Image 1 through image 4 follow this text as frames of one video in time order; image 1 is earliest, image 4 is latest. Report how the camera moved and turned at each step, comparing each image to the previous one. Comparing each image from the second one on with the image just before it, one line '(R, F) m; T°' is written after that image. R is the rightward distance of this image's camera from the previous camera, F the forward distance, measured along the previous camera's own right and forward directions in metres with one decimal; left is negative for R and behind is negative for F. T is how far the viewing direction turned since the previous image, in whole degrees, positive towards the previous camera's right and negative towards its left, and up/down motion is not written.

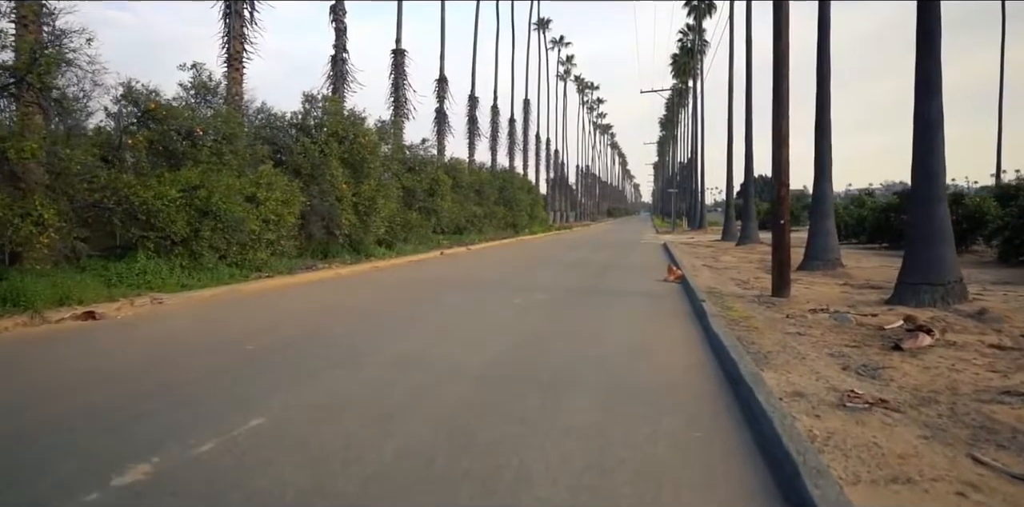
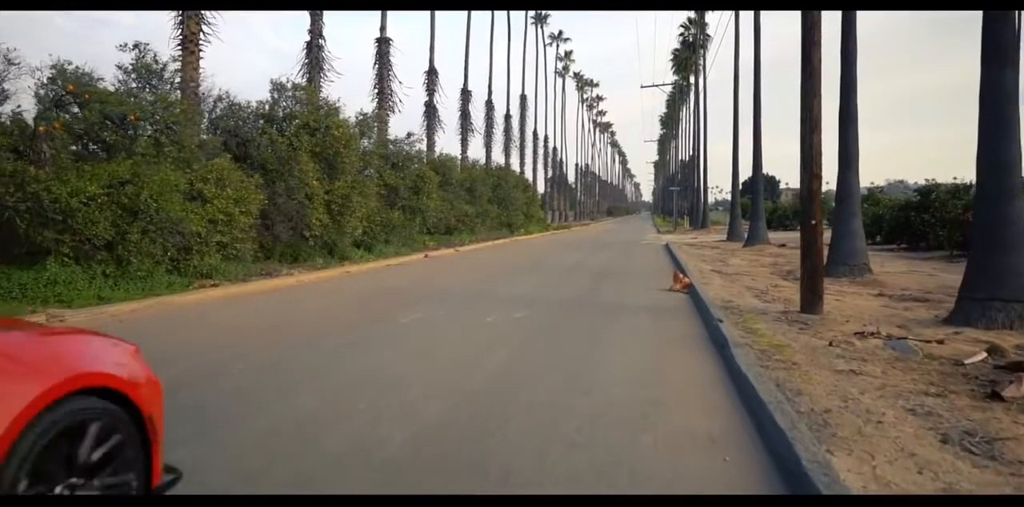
(+0.4, +2.6) m; 0°
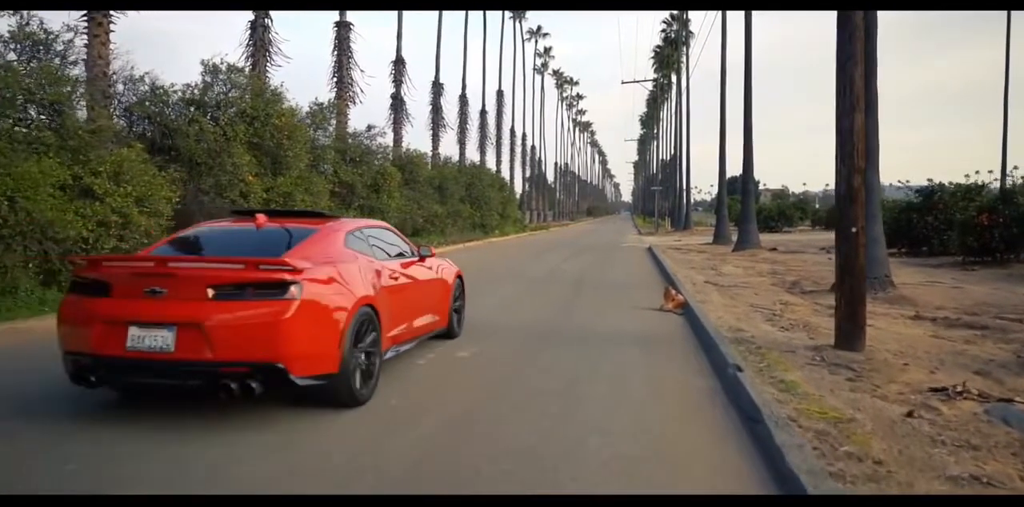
(+0.4, +3.1) m; +1°
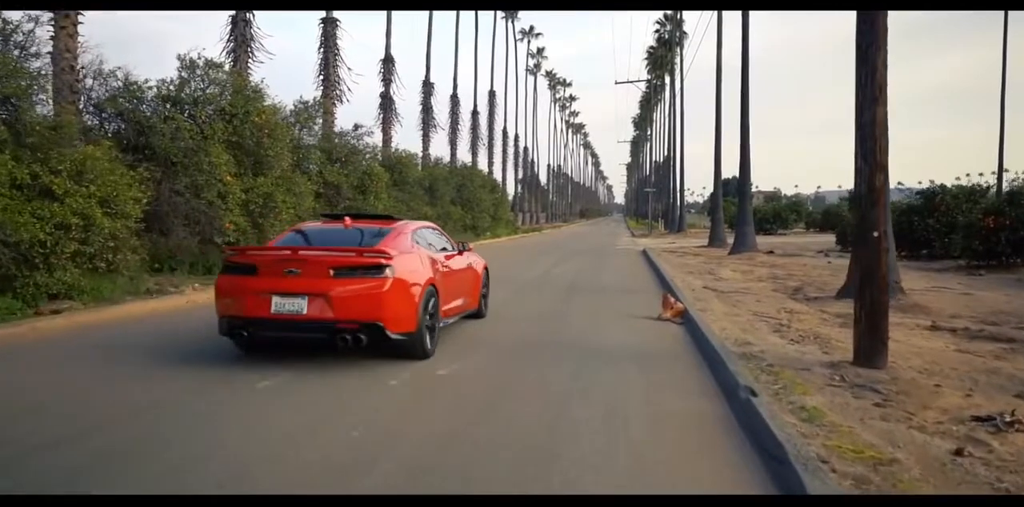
(+0.1, +0.9) m; 0°
